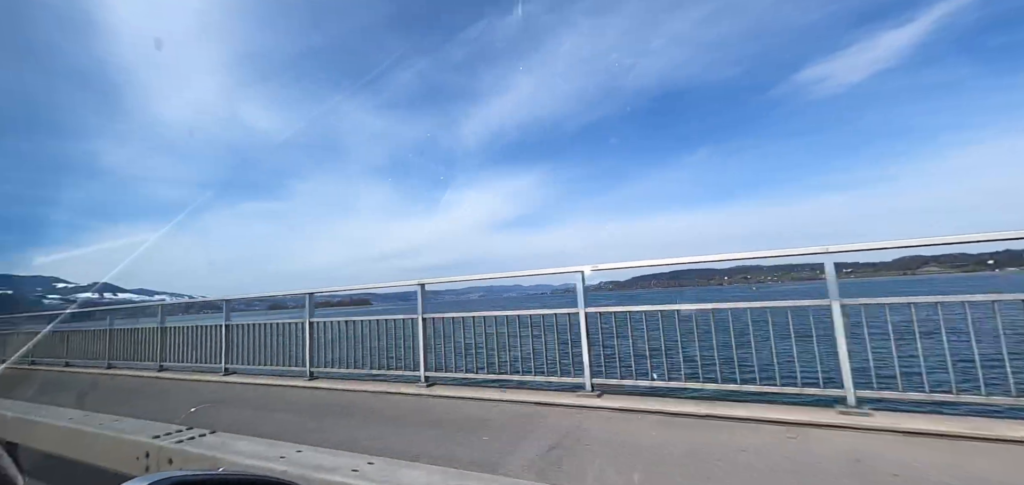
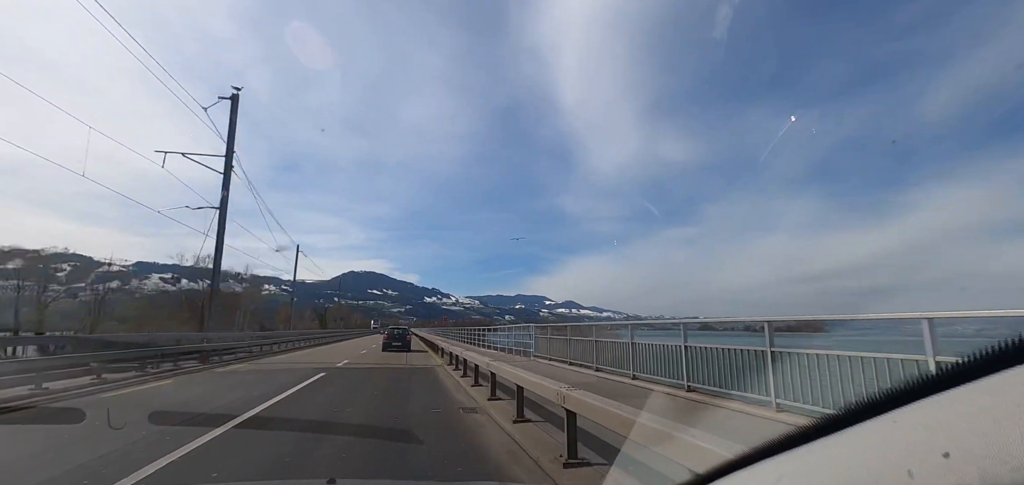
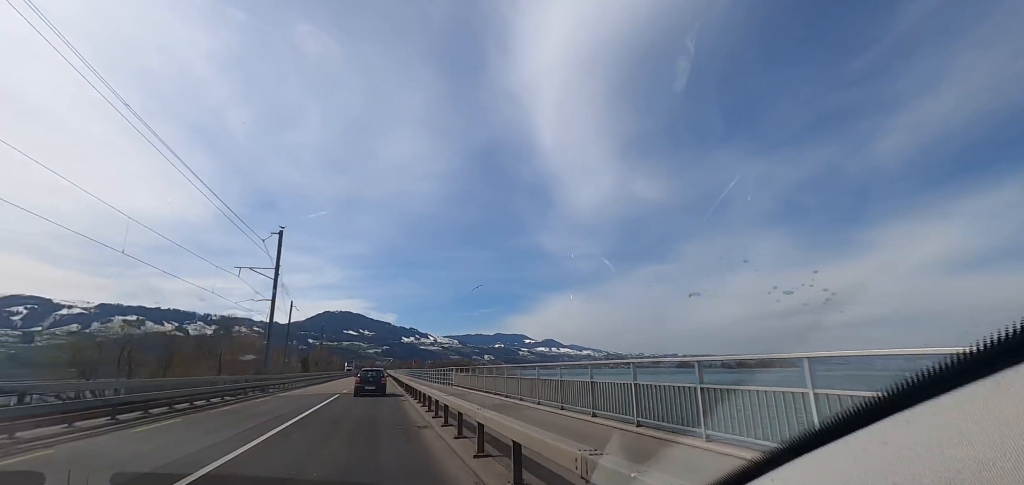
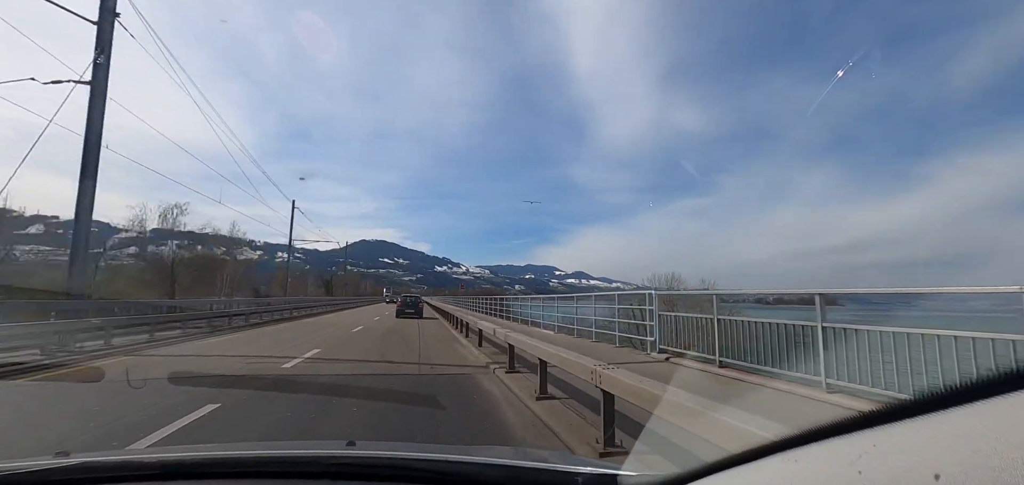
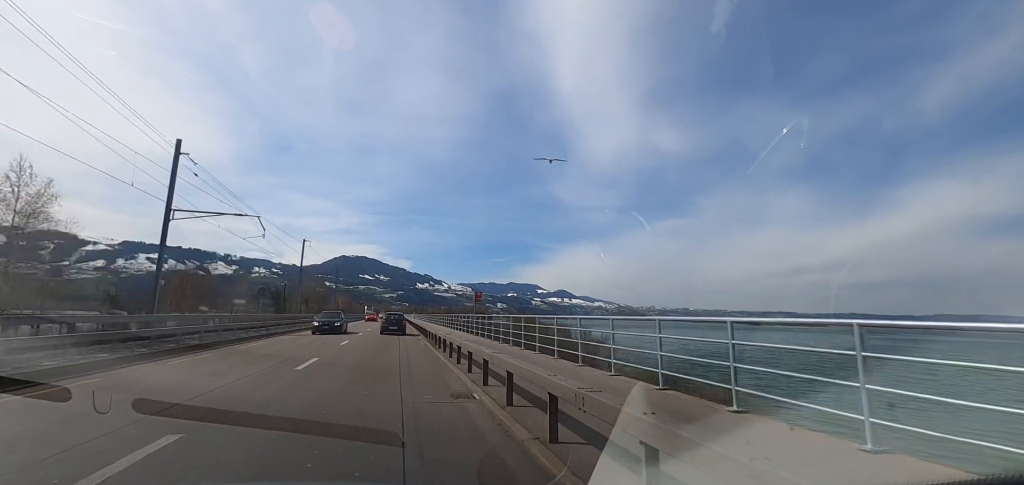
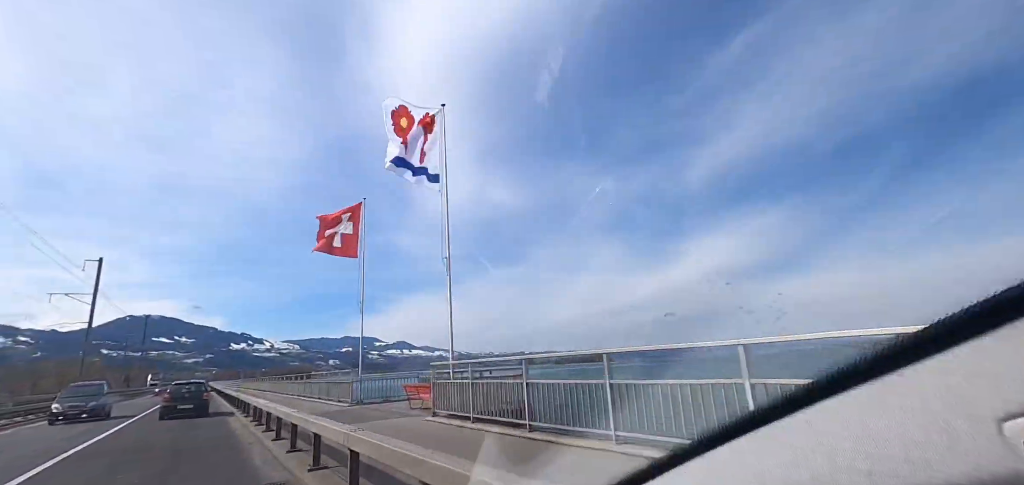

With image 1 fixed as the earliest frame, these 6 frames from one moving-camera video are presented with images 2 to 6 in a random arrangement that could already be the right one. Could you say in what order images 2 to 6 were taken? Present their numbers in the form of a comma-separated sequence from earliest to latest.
6, 3, 2, 4, 5
